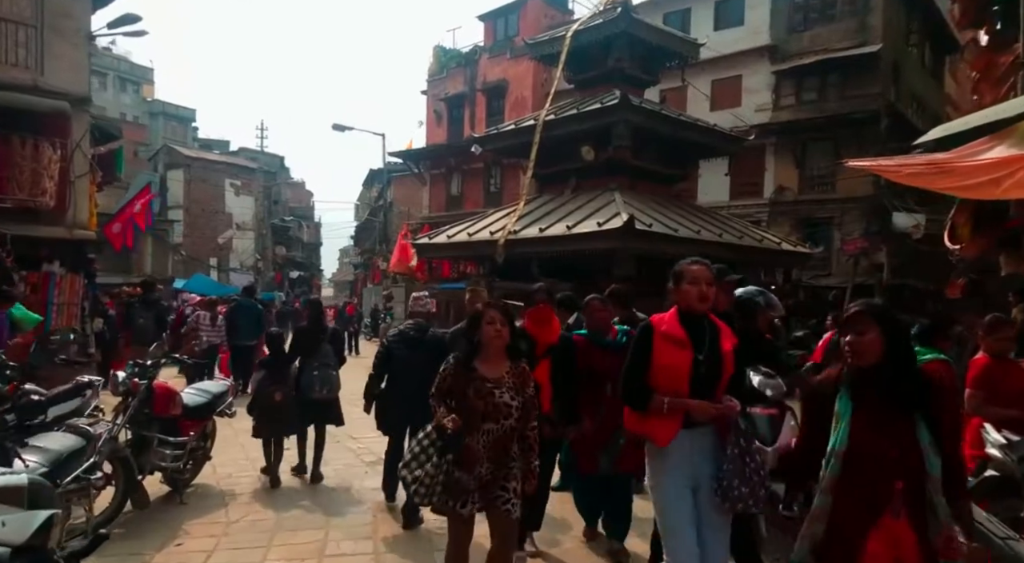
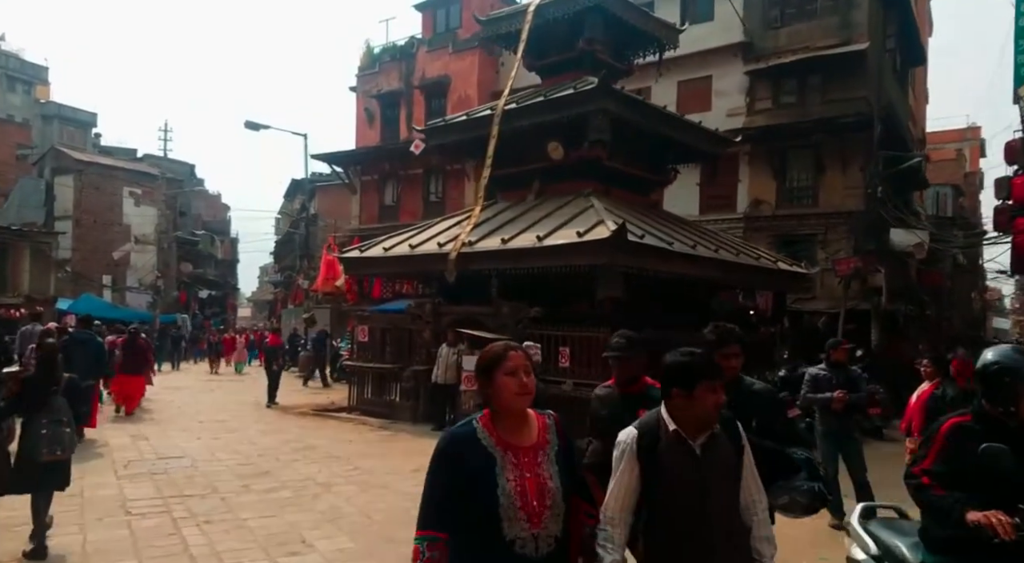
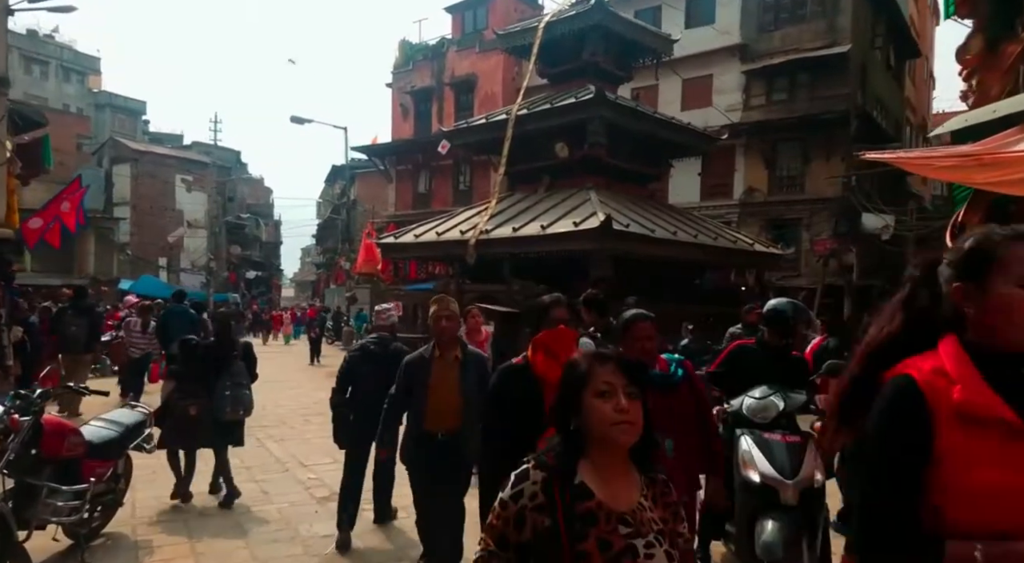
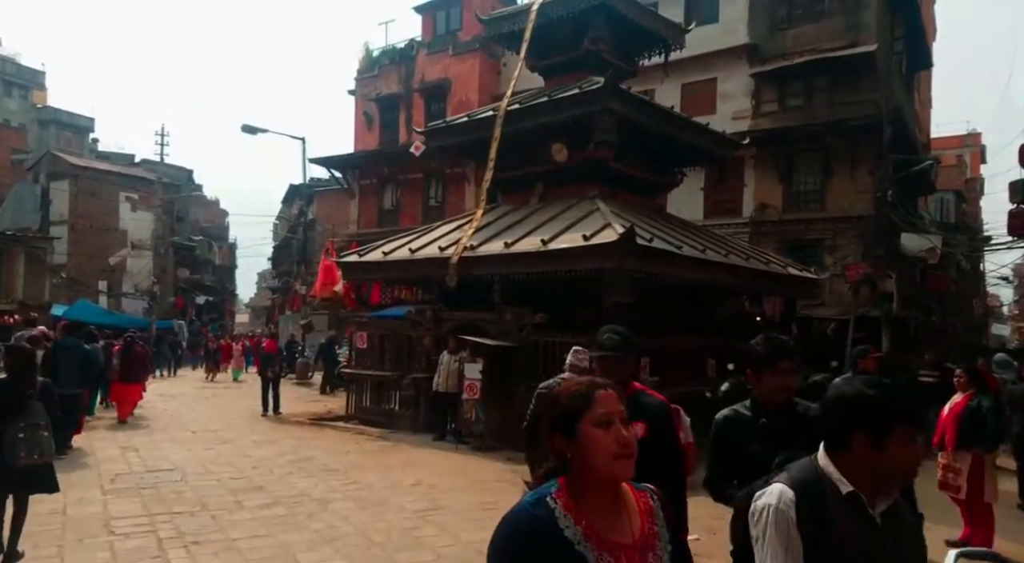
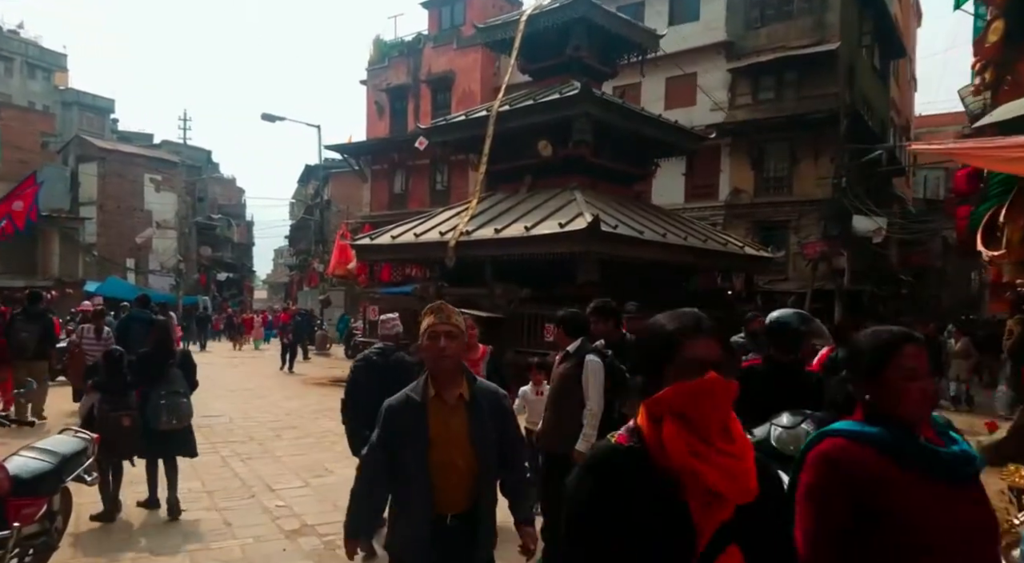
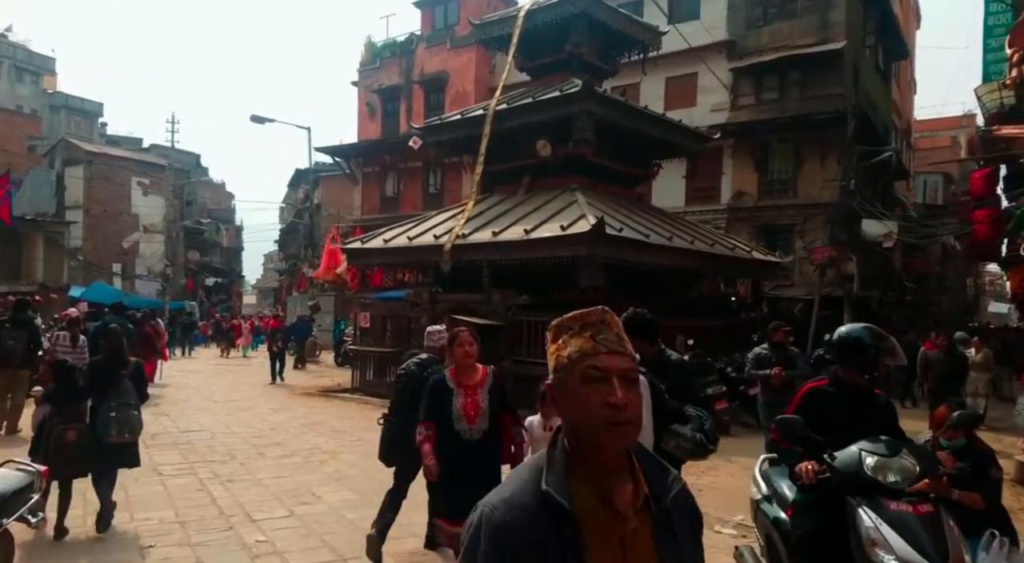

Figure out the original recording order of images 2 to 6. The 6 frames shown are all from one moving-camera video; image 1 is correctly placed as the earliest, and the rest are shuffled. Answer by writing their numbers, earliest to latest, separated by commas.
3, 5, 6, 2, 4
